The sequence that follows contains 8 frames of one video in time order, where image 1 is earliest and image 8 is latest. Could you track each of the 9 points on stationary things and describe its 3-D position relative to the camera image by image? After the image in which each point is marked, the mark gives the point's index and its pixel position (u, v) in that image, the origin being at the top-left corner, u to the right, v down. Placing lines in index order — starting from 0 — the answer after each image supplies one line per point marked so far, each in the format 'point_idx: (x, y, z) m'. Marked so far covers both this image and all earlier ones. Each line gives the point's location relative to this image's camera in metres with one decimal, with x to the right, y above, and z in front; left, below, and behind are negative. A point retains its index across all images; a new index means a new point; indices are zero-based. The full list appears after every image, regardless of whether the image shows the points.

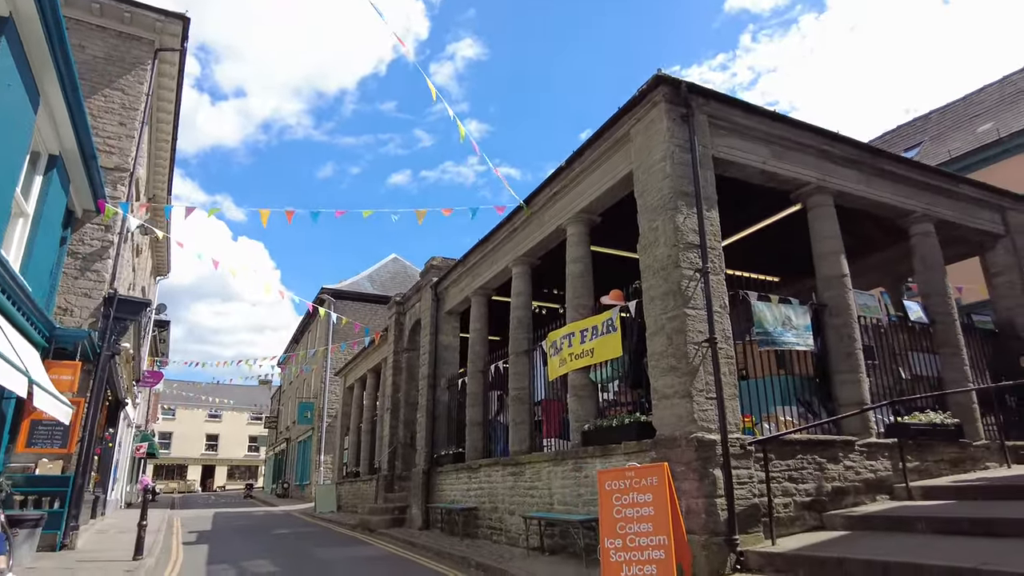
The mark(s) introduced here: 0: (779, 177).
0: (+3.7, +1.5, +9.0) m
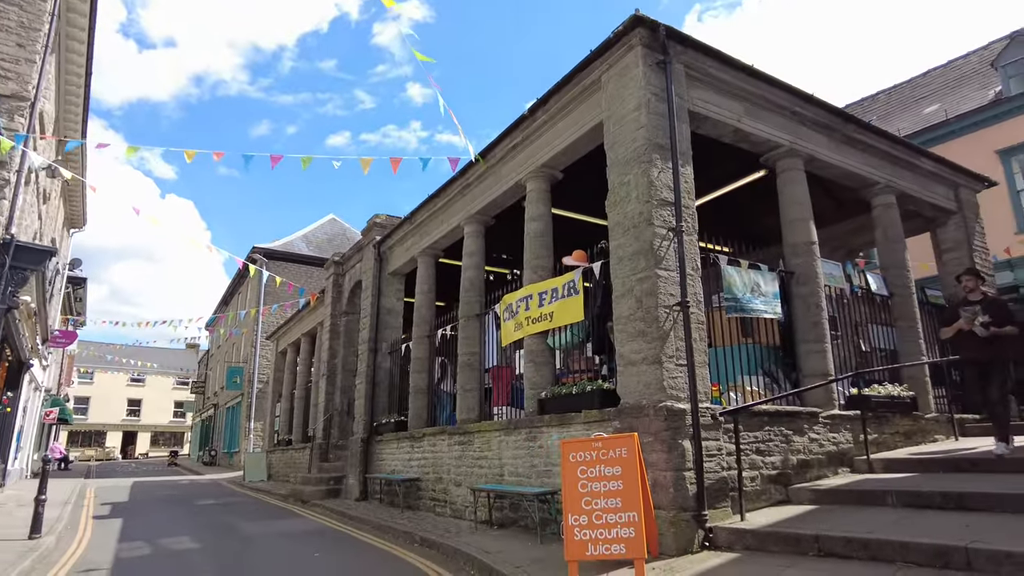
0: (+3.2, +2.0, +8.6) m
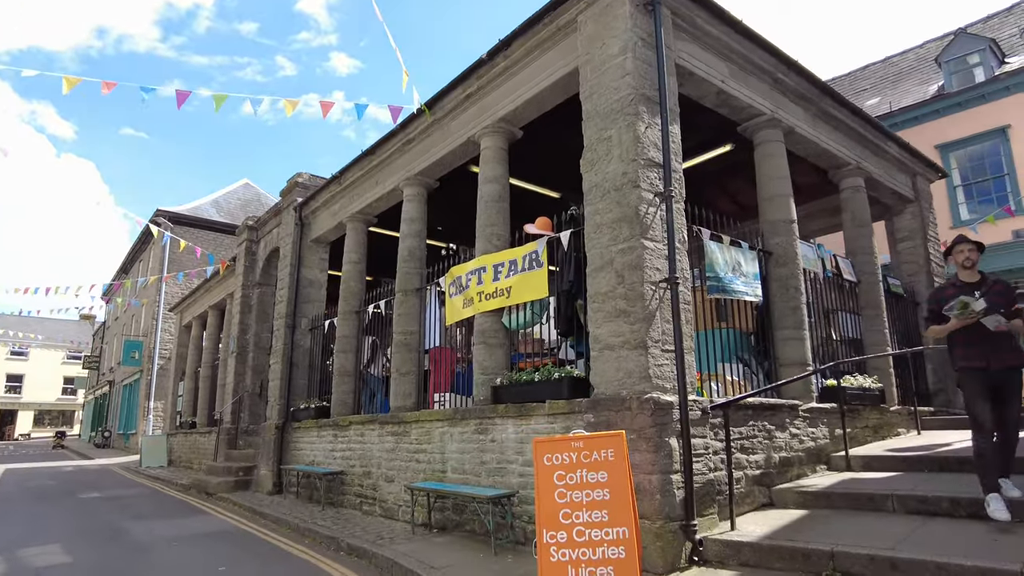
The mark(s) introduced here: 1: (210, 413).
0: (+2.7, +2.2, +7.8) m
1: (-8.2, -3.4, +17.8) m
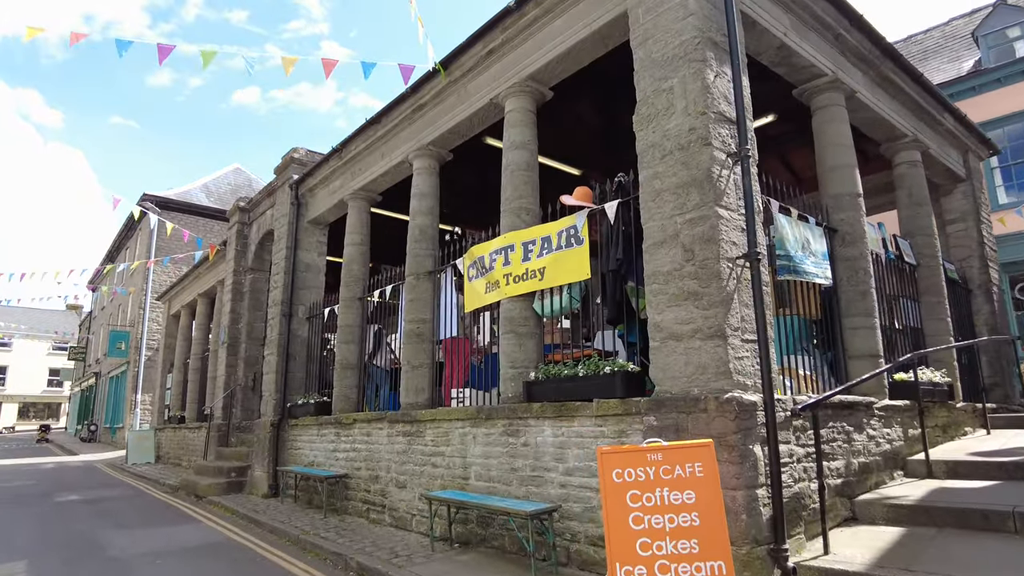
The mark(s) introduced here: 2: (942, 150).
0: (+3.0, +2.4, +6.8) m
1: (-8.1, -3.1, +16.8) m
2: (+6.4, +2.1, +9.6) m
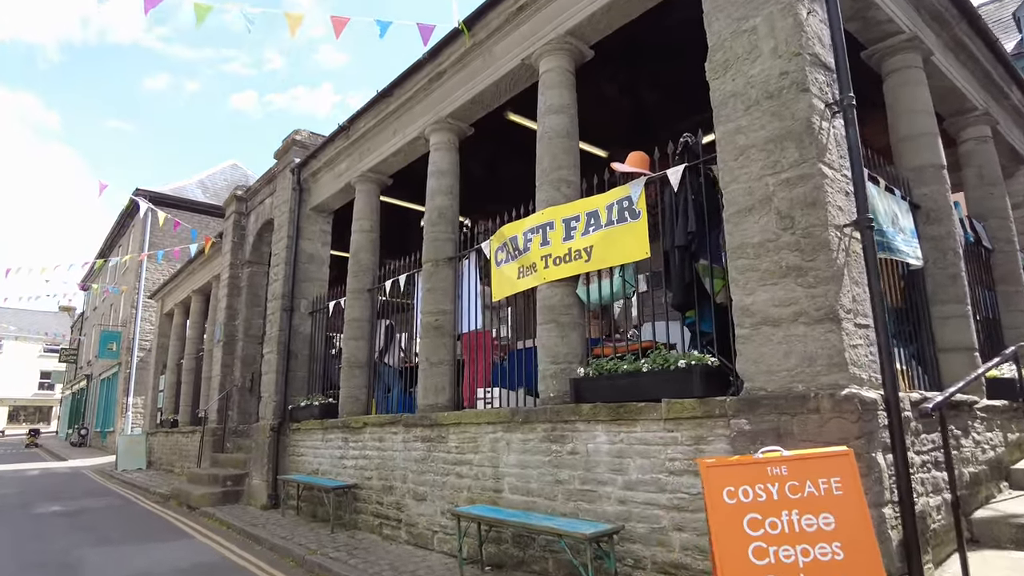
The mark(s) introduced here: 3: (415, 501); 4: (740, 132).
0: (+3.3, +2.6, +6.0) m
1: (-7.8, -3.0, +15.8) m
2: (+6.7, +2.2, +8.8) m
3: (-1.0, -2.2, +6.8) m
4: (+1.5, +1.0, +4.3) m
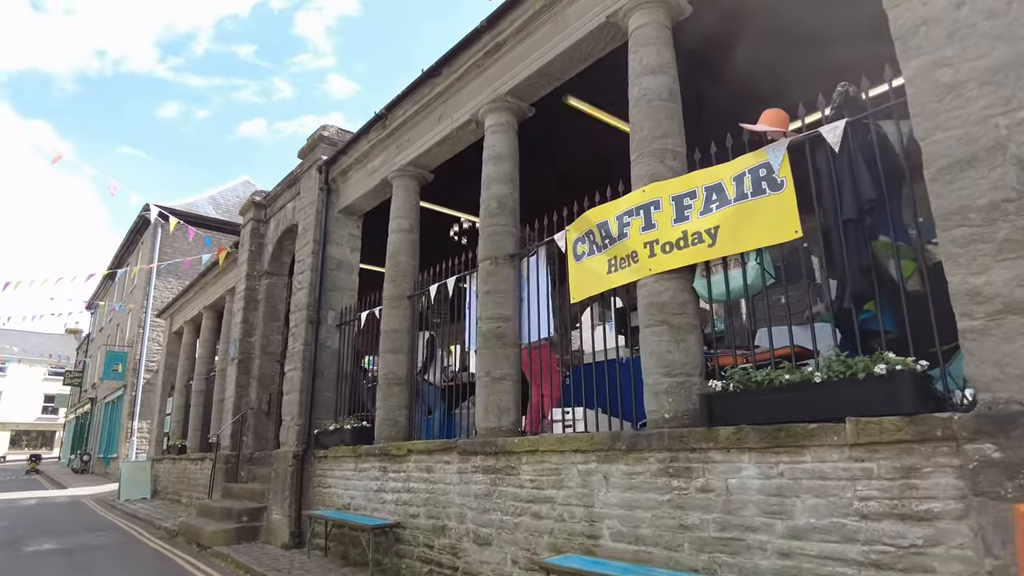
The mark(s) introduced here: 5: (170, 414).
0: (+4.0, +2.6, +5.0) m
1: (-7.0, -3.3, +14.7) m
2: (+7.4, +2.1, +7.7) m
3: (-0.3, -2.2, +5.6) m
4: (+2.2, +1.1, +3.3) m
5: (-9.6, -3.5, +18.2) m
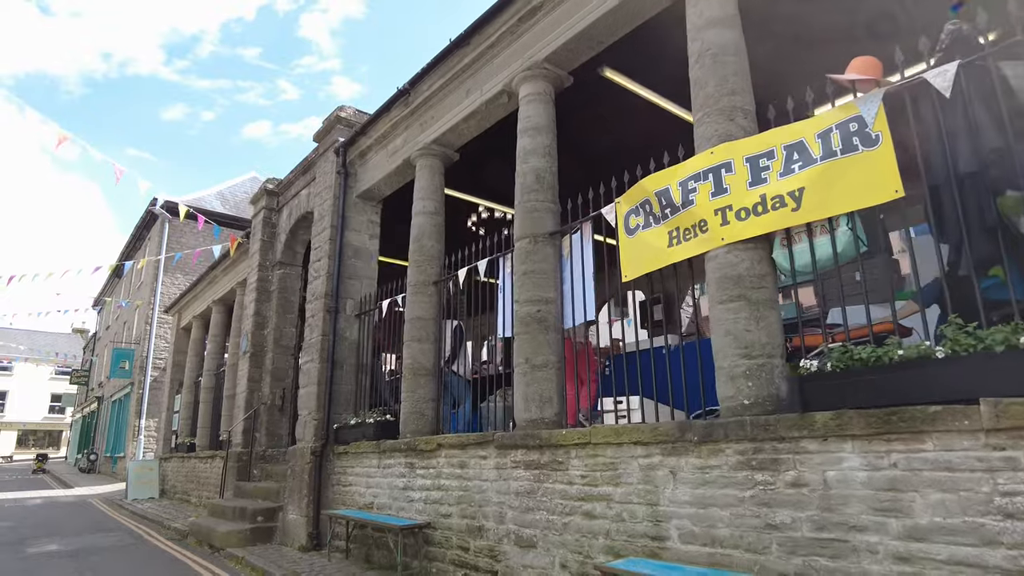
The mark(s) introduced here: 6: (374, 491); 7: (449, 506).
0: (+4.4, +2.8, +4.4) m
1: (-6.5, -3.2, +14.2) m
2: (+7.8, +2.3, +7.2) m
3: (+0.1, -2.0, +5.1) m
4: (+2.5, +1.3, +2.8) m
5: (-9.1, -3.4, +17.7) m
6: (-1.5, -2.2, +7.1) m
7: (-0.6, -2.0, +6.0) m
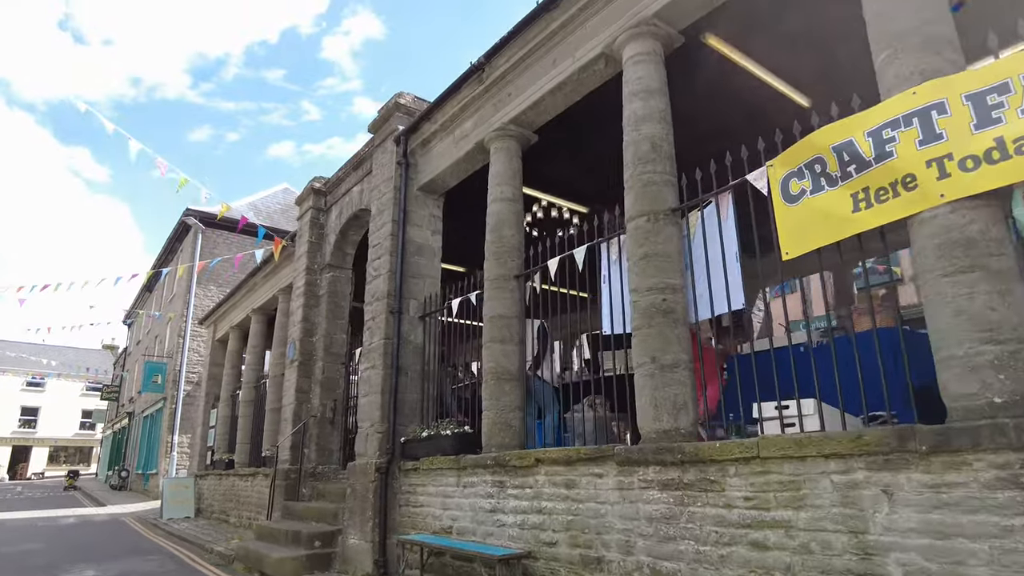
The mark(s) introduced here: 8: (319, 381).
0: (+5.2, +3.0, +3.5) m
1: (-5.4, -3.3, +13.5) m
2: (+8.7, +2.4, +6.1) m
3: (+0.9, -1.9, +4.2) m
4: (+3.3, +1.5, +1.9) m
5: (-7.8, -3.6, +17.1) m
6: (-0.6, -2.2, +6.2) m
7: (+0.3, -1.9, +5.1) m
8: (-2.9, -1.4, +9.8) m
